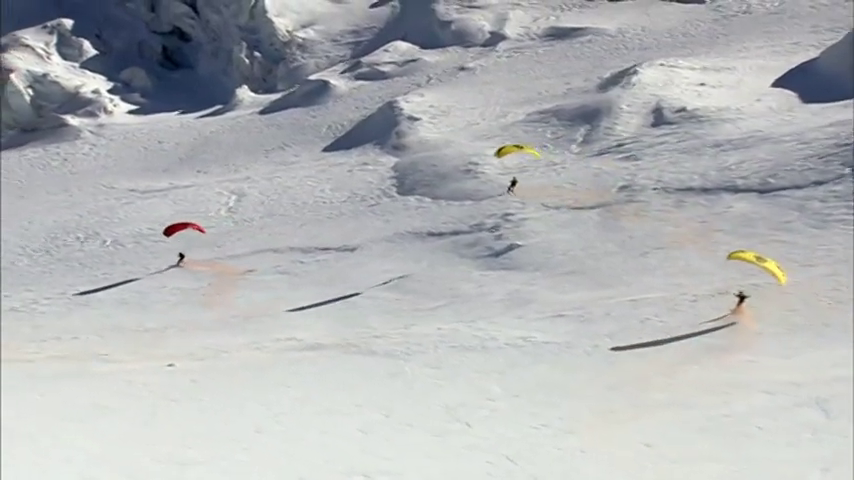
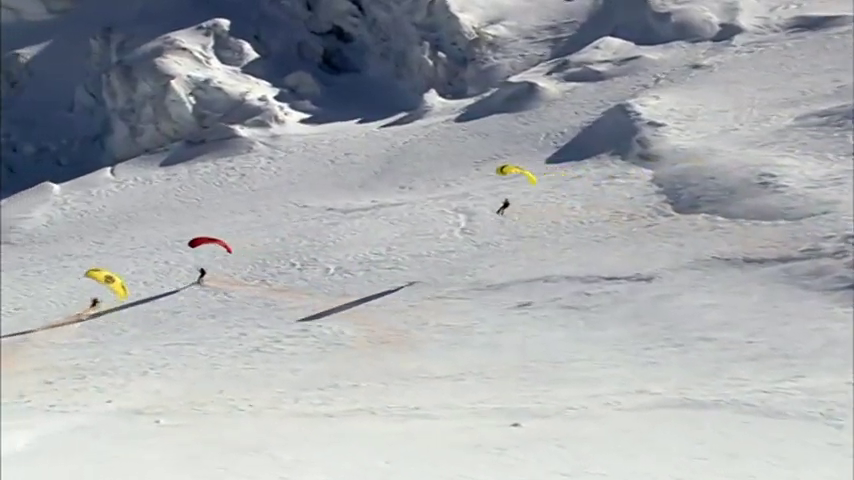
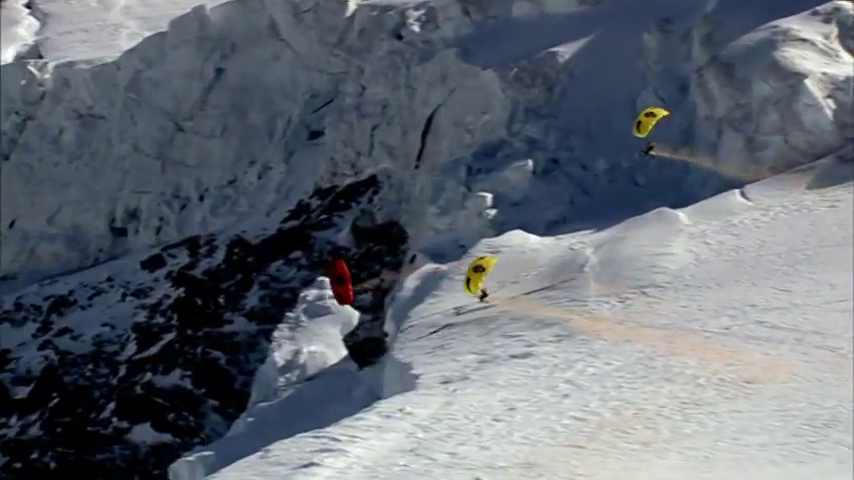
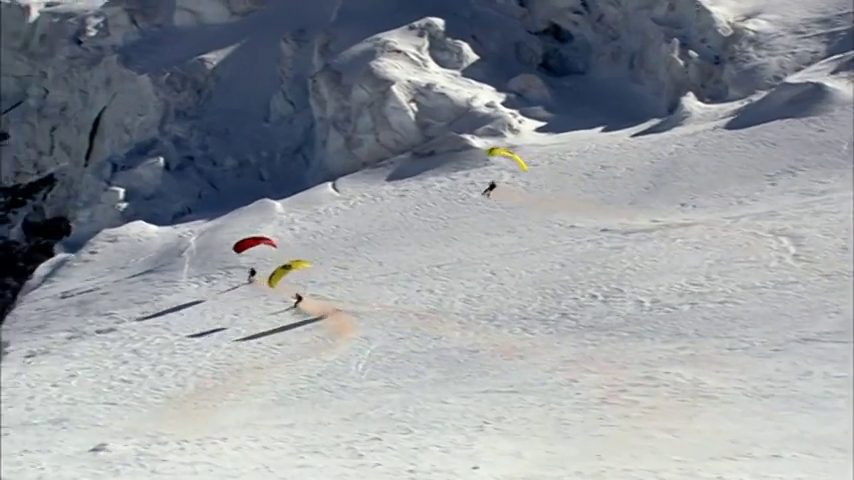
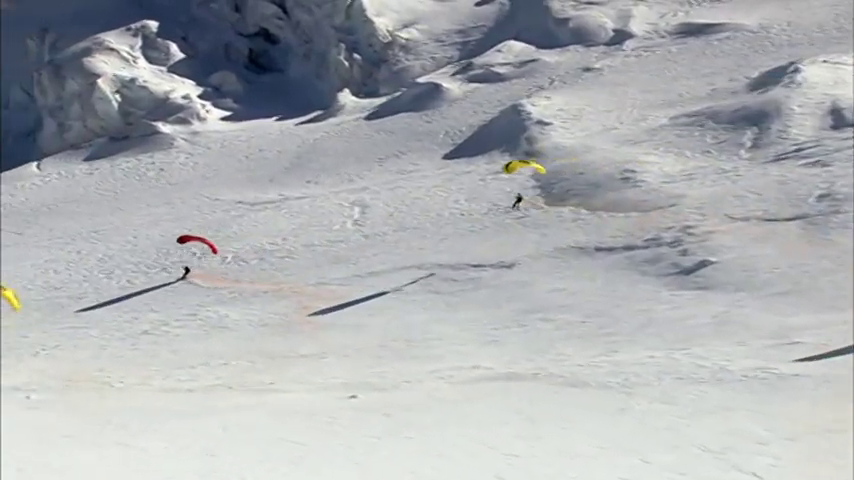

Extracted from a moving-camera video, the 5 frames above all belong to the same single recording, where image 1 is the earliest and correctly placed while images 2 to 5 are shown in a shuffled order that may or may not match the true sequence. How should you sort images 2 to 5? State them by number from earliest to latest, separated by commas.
5, 2, 4, 3
